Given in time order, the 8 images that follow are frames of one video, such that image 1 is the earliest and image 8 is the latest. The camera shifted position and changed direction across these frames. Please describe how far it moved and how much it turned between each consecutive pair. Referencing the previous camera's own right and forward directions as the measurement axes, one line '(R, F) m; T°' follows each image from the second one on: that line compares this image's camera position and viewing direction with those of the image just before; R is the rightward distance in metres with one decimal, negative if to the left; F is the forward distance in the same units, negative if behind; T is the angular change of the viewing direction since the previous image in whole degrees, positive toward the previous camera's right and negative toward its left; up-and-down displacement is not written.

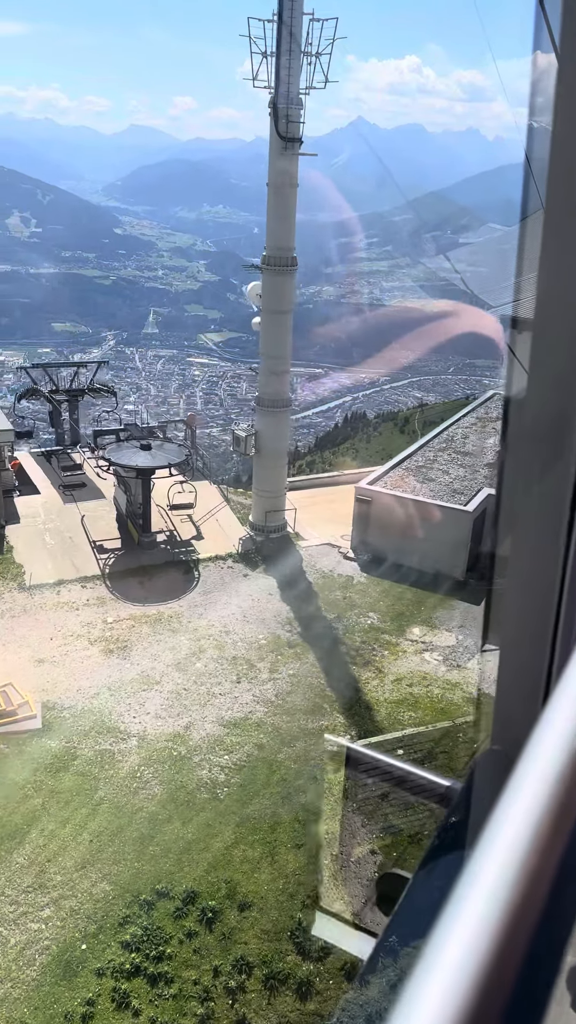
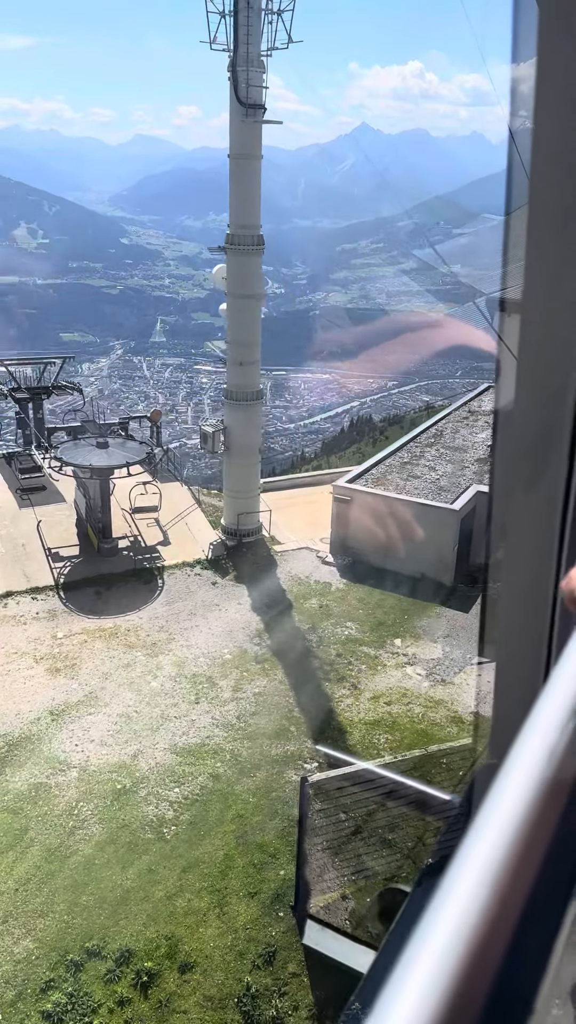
(+0.3, +0.6) m; -1°
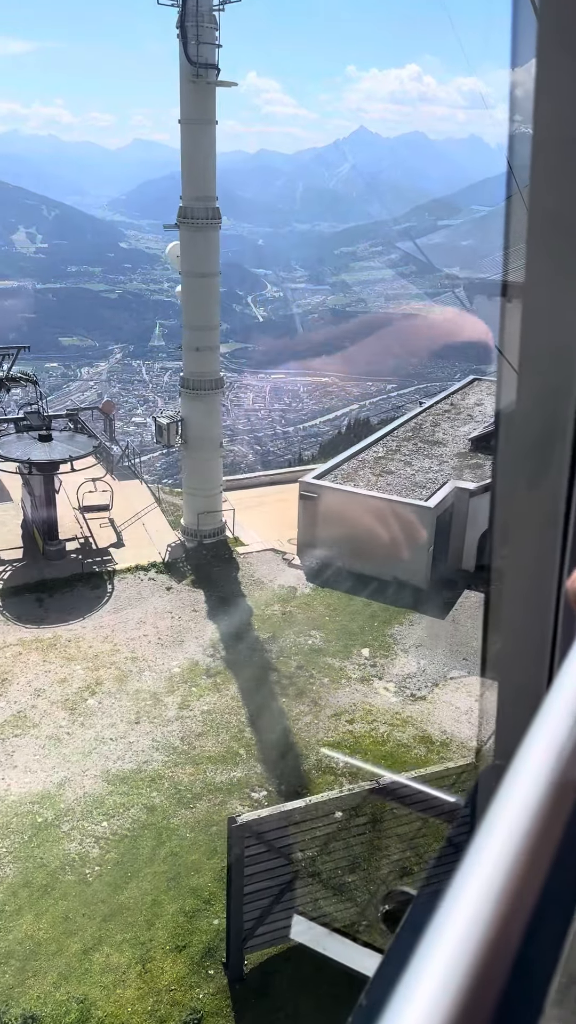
(+0.3, +0.5) m; 0°
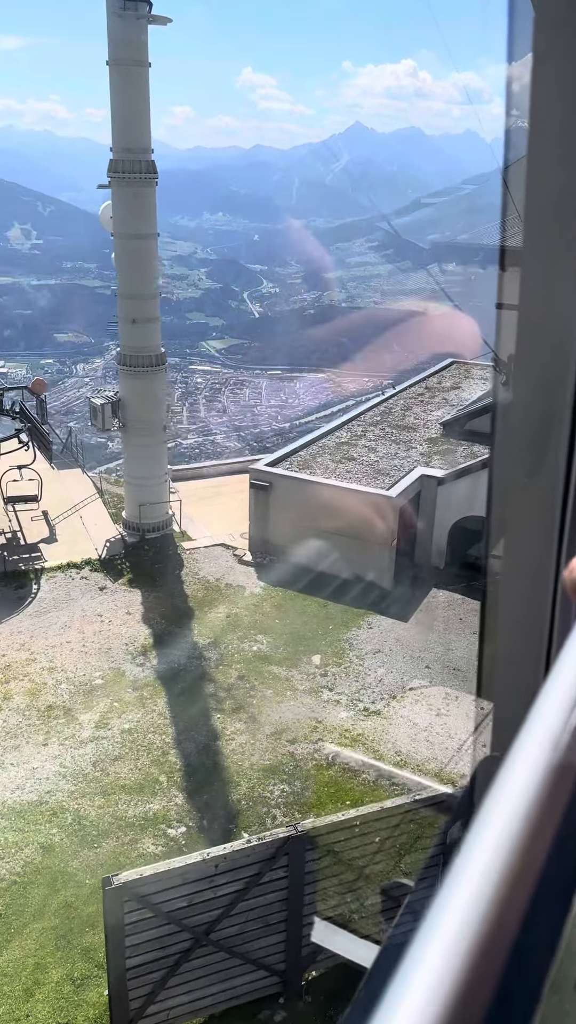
(+0.3, +0.6) m; 0°
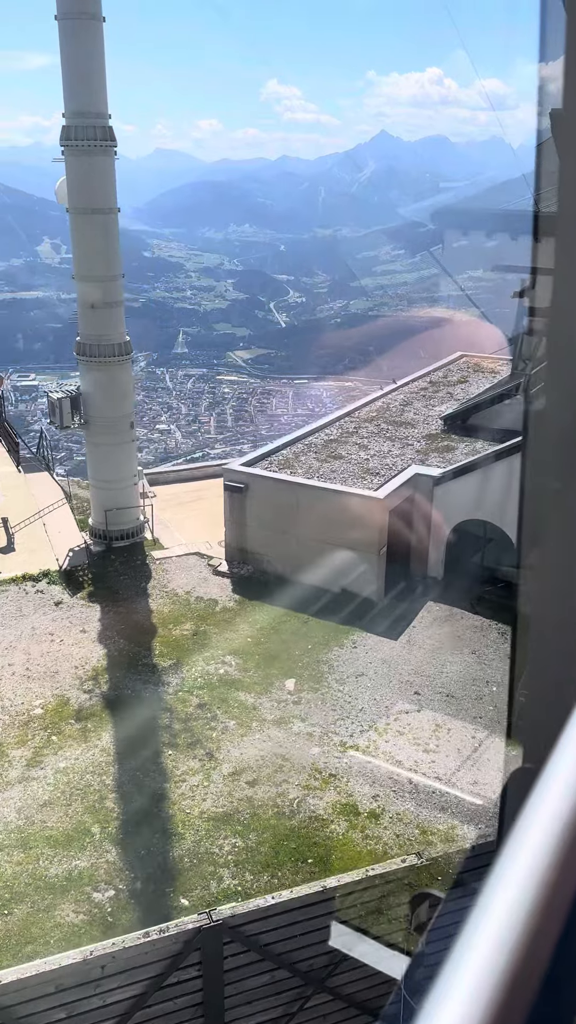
(+0.3, +0.6) m; -2°
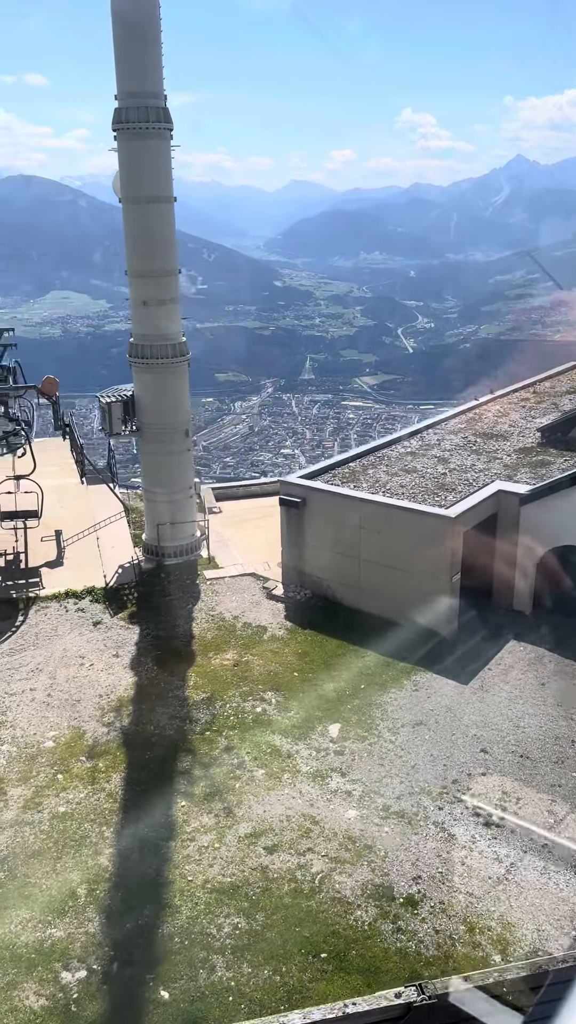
(+0.3, +0.5) m; -8°
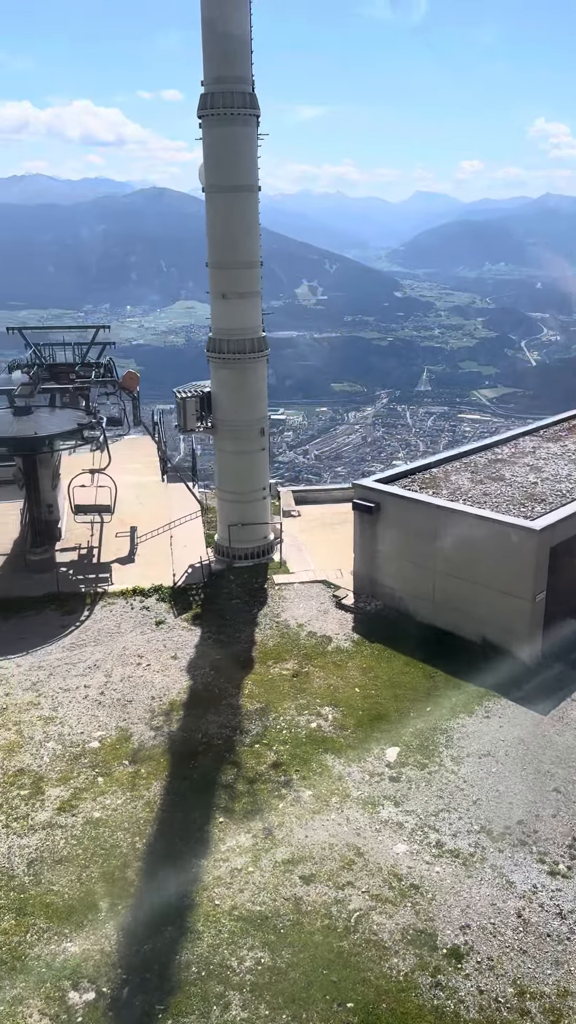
(+0.2, +0.2) m; -7°
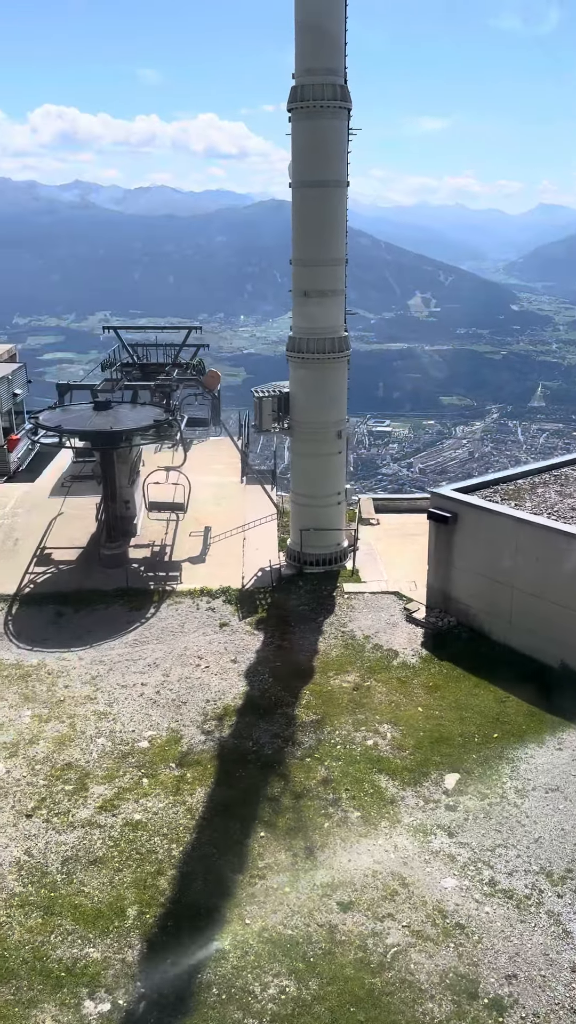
(+0.1, +0.1) m; -7°
